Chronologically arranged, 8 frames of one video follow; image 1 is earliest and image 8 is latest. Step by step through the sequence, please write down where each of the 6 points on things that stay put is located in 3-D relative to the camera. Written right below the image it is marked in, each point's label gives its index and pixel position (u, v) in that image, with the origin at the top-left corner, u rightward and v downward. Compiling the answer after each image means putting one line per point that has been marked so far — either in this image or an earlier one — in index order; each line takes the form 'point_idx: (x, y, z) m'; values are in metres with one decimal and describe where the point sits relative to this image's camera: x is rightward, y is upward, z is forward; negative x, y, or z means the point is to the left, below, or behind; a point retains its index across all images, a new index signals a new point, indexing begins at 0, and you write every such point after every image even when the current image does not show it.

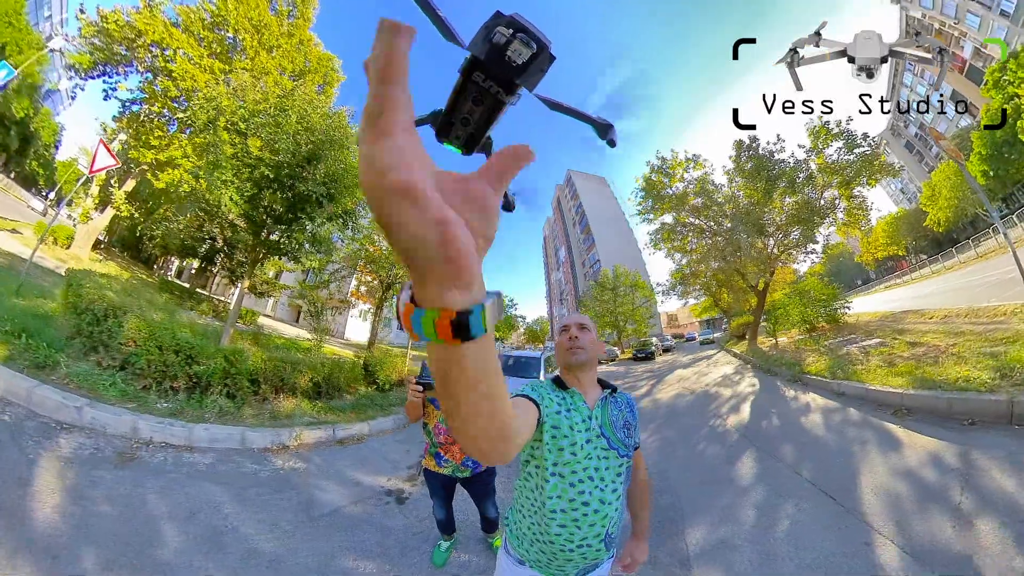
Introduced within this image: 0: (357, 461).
0: (-1.7, -1.9, +4.8) m
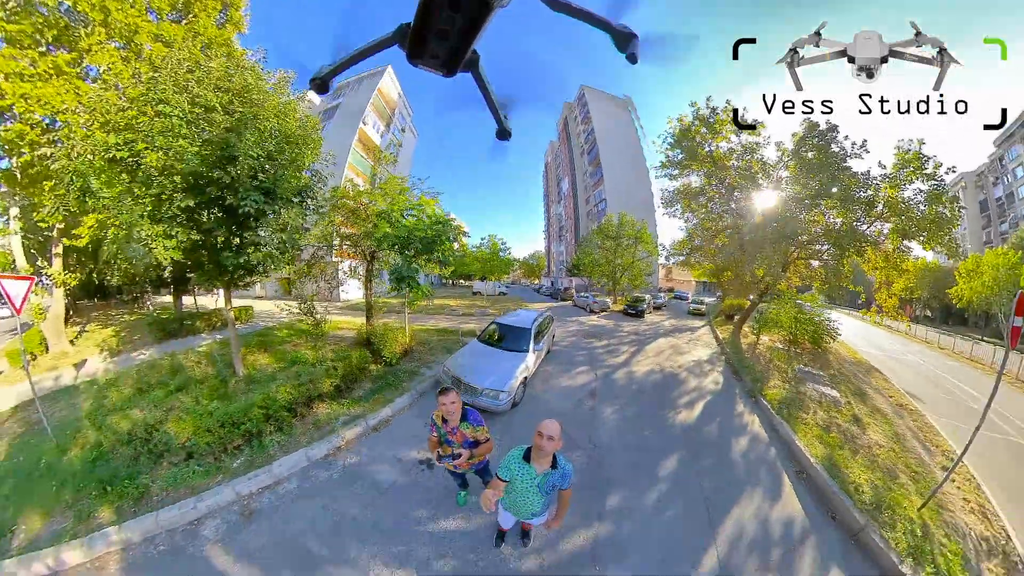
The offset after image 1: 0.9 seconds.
0: (-1.8, -2.0, +5.8) m
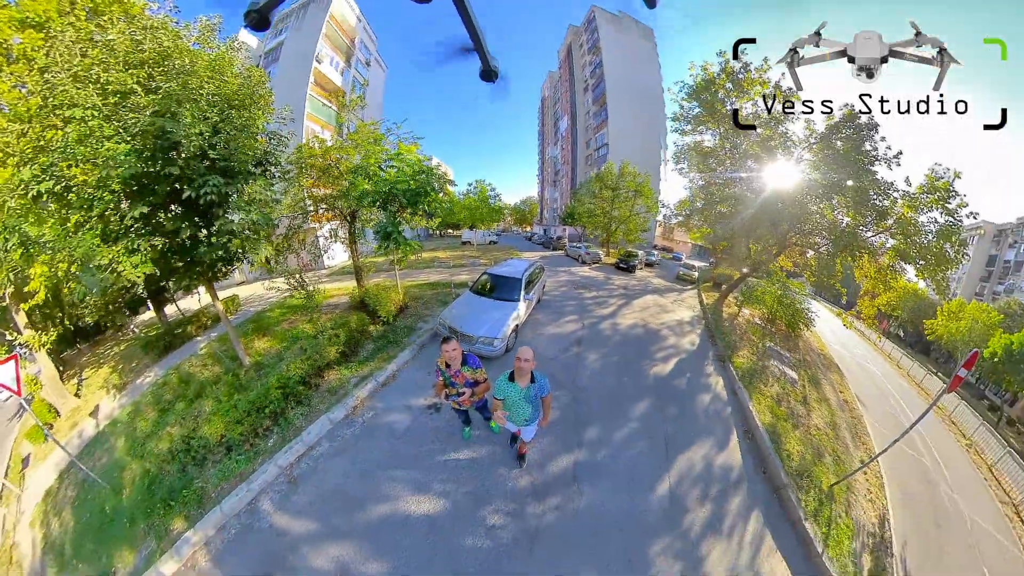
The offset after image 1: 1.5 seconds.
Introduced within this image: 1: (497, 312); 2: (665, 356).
0: (-1.9, -1.6, +6.4) m
1: (-0.3, -0.4, +7.5) m
2: (+3.6, -1.8, +7.5) m
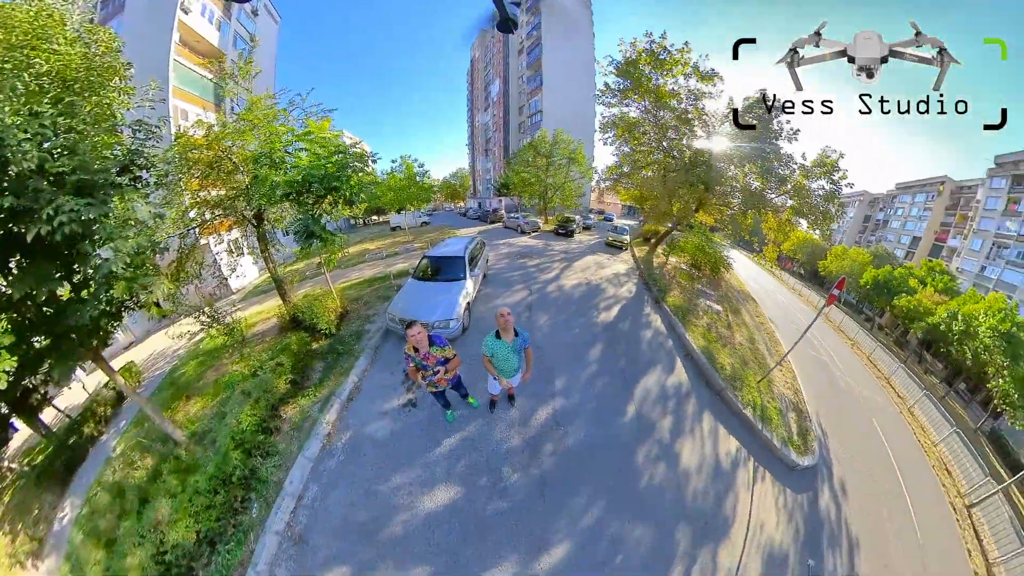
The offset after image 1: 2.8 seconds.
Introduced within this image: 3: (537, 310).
0: (-2.1, -1.7, +5.9) m
1: (-1.2, -0.1, +7.2) m
2: (+2.5, -0.7, +8.9) m
3: (+0.7, -0.6, +8.7) m
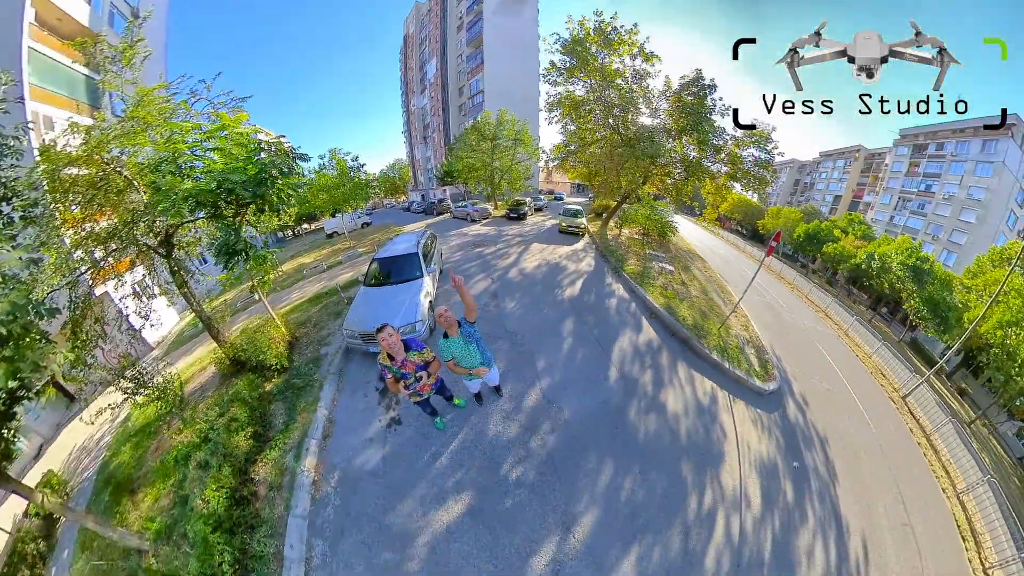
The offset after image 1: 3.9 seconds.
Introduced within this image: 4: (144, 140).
0: (-2.0, -1.9, +5.2) m
1: (-1.8, -0.2, +6.6) m
2: (+1.4, -0.1, +9.2) m
3: (-0.2, -0.3, +8.6) m
4: (-3.8, +1.5, +4.0) m
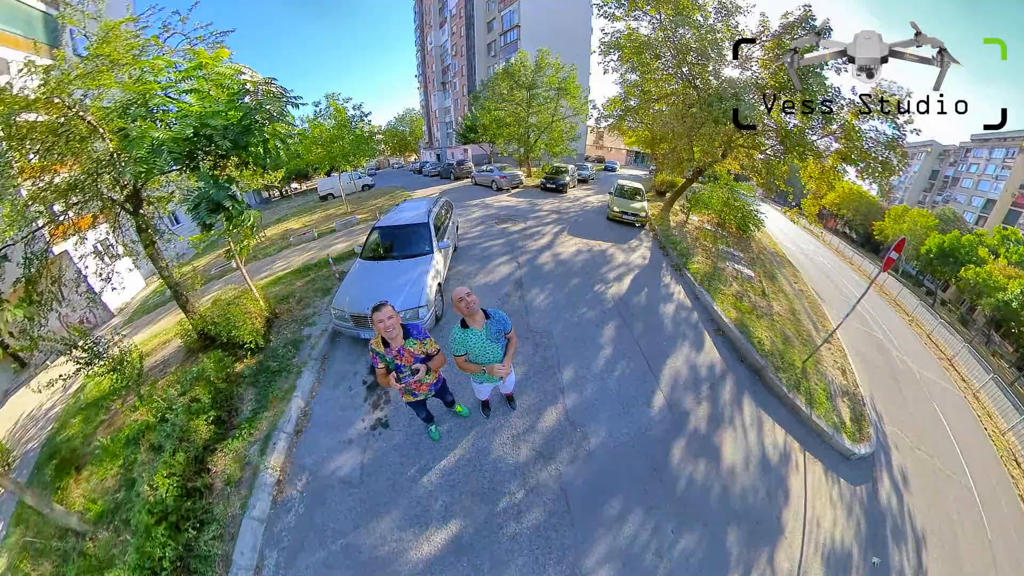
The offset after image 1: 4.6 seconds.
0: (-2.1, -1.6, +5.0) m
1: (-1.5, +0.3, +6.1) m
2: (+2.1, +0.3, +8.2) m
3: (+0.4, +0.2, +7.8) m
4: (-3.7, +1.9, +3.6) m
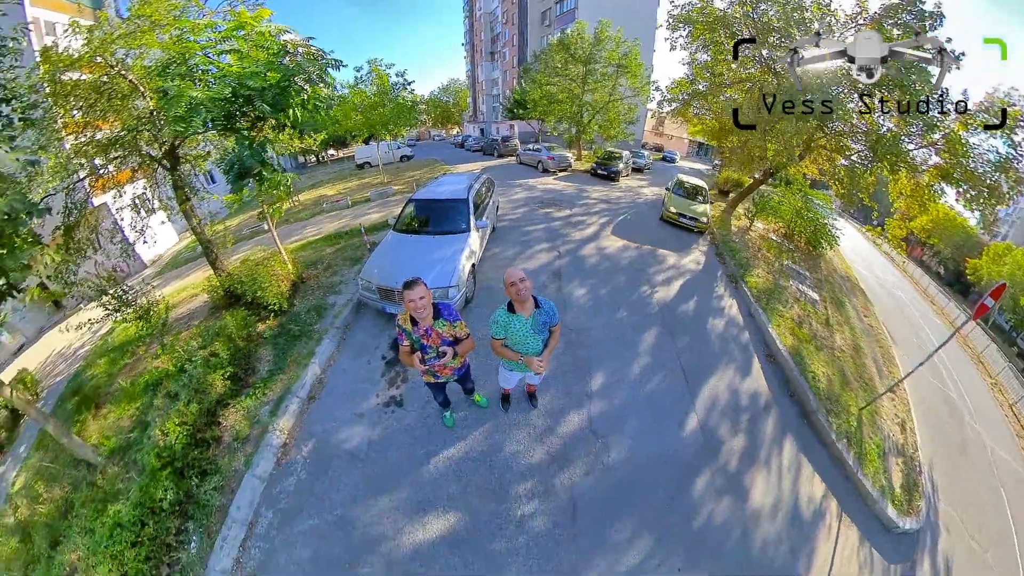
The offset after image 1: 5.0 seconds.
0: (-2.0, -1.2, +5.0) m
1: (-1.0, +0.6, +5.9) m
2: (+2.8, +0.2, +7.5) m
3: (+1.0, +0.3, +7.4) m
4: (-3.4, +2.3, +3.7) m
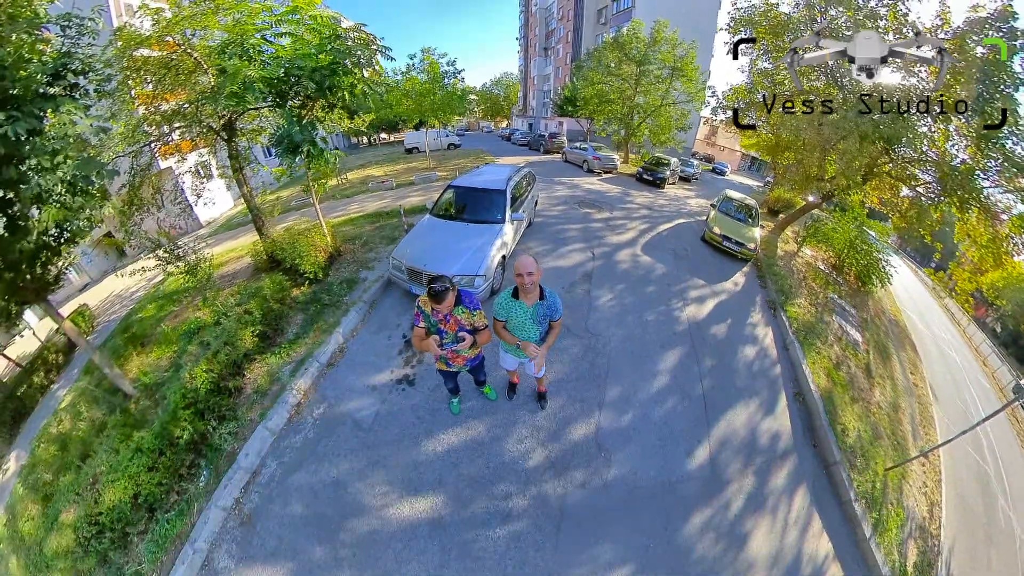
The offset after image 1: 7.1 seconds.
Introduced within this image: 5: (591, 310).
0: (-1.9, -1.0, +5.3) m
1: (-0.6, +0.7, +6.0) m
2: (+3.3, -0.1, +7.1) m
3: (+1.6, +0.2, +7.2) m
4: (-3.0, +2.7, +4.1) m
5: (+1.2, -0.1, +6.5) m
